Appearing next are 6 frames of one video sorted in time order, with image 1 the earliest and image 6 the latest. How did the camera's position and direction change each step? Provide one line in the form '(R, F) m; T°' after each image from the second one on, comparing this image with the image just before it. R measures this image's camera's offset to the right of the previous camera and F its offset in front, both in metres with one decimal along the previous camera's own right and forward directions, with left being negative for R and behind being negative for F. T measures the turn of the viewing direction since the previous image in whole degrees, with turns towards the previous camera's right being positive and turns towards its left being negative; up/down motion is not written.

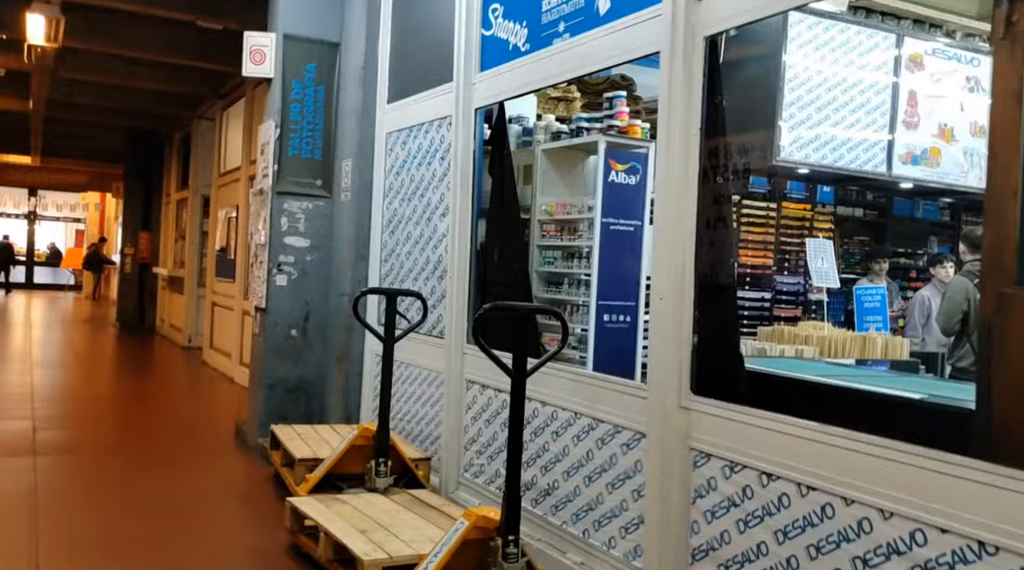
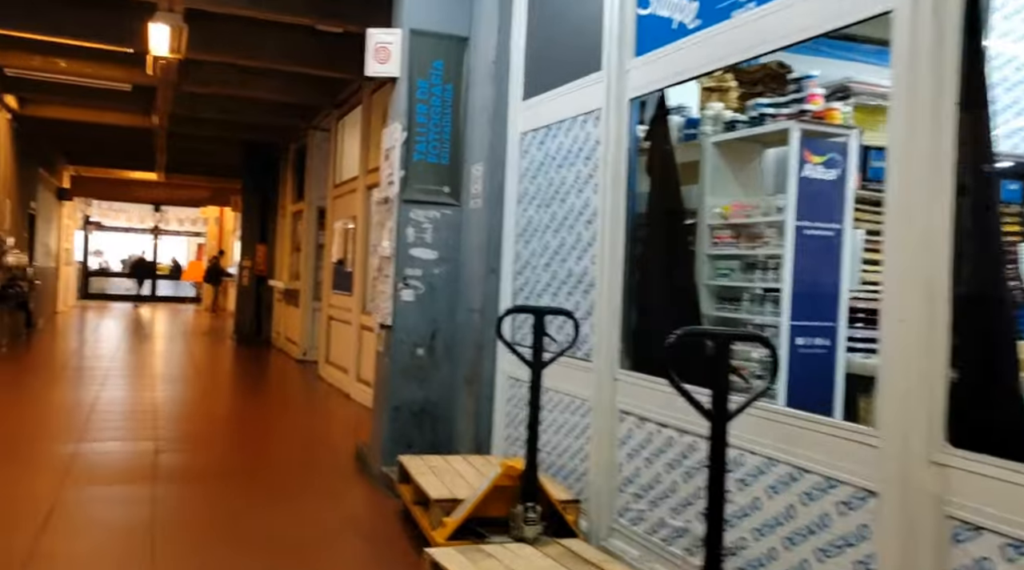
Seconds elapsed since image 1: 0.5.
(-0.2, +0.4) m; -7°
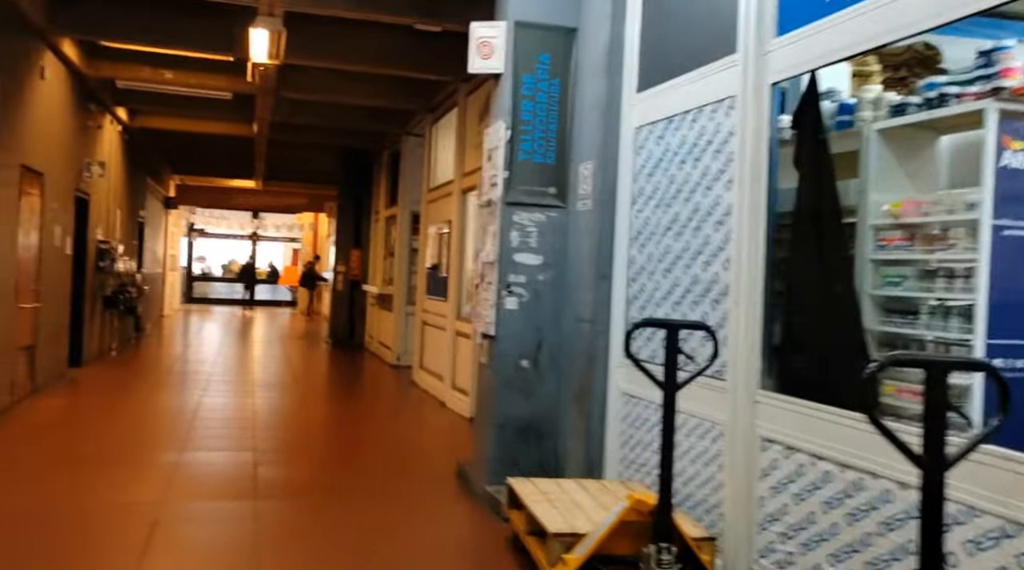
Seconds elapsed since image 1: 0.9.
(-0.1, +0.3) m; -6°
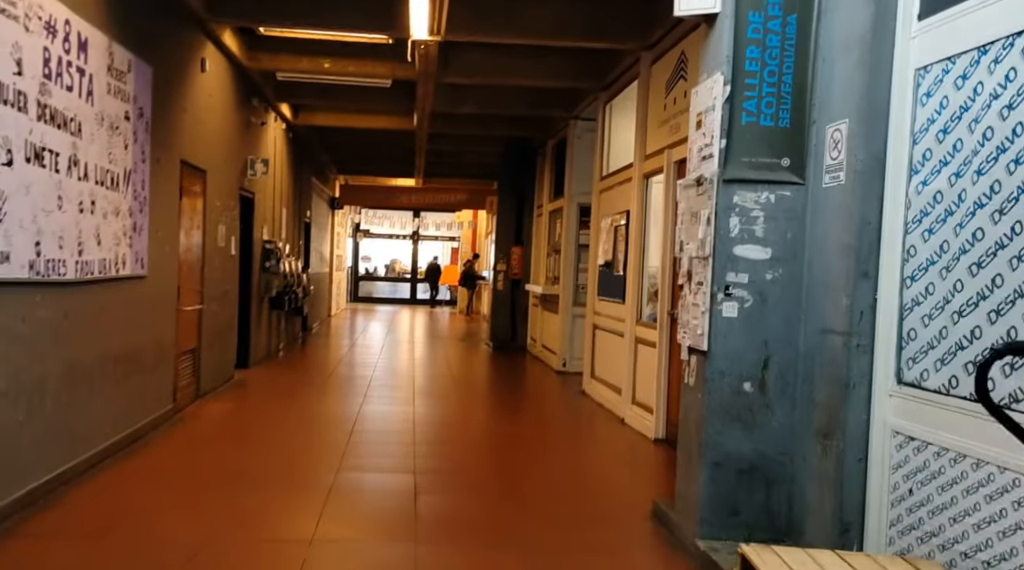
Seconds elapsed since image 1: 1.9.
(-0.3, +0.9) m; -10°
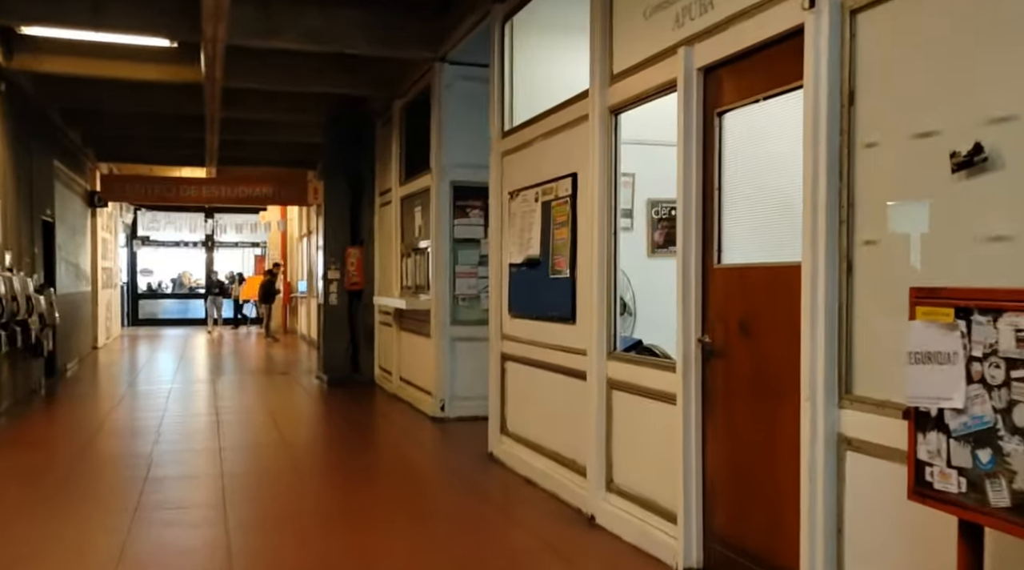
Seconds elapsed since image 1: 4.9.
(-0.4, +3.2) m; +12°
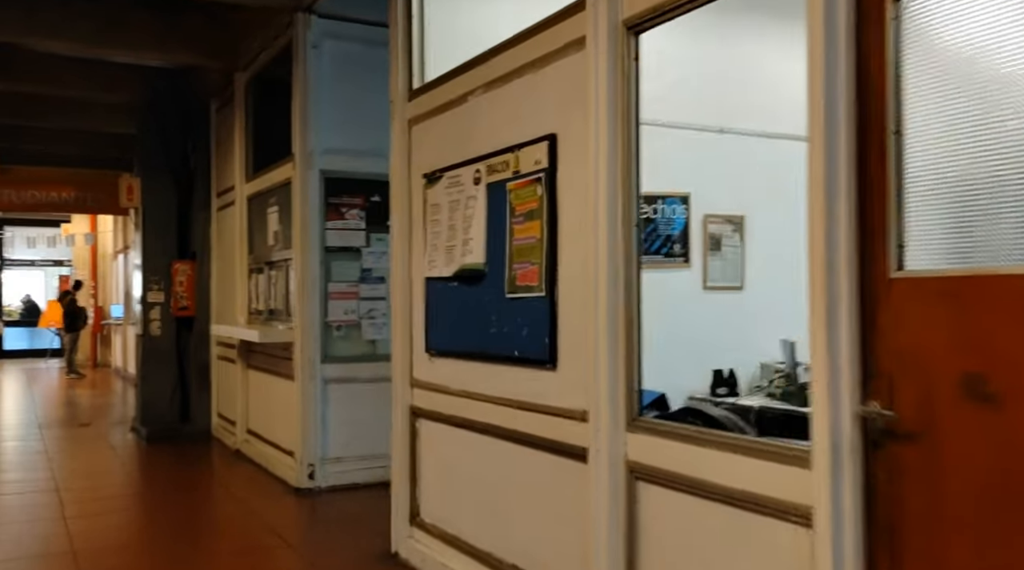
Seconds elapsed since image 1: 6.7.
(-0.3, +1.7) m; +10°
